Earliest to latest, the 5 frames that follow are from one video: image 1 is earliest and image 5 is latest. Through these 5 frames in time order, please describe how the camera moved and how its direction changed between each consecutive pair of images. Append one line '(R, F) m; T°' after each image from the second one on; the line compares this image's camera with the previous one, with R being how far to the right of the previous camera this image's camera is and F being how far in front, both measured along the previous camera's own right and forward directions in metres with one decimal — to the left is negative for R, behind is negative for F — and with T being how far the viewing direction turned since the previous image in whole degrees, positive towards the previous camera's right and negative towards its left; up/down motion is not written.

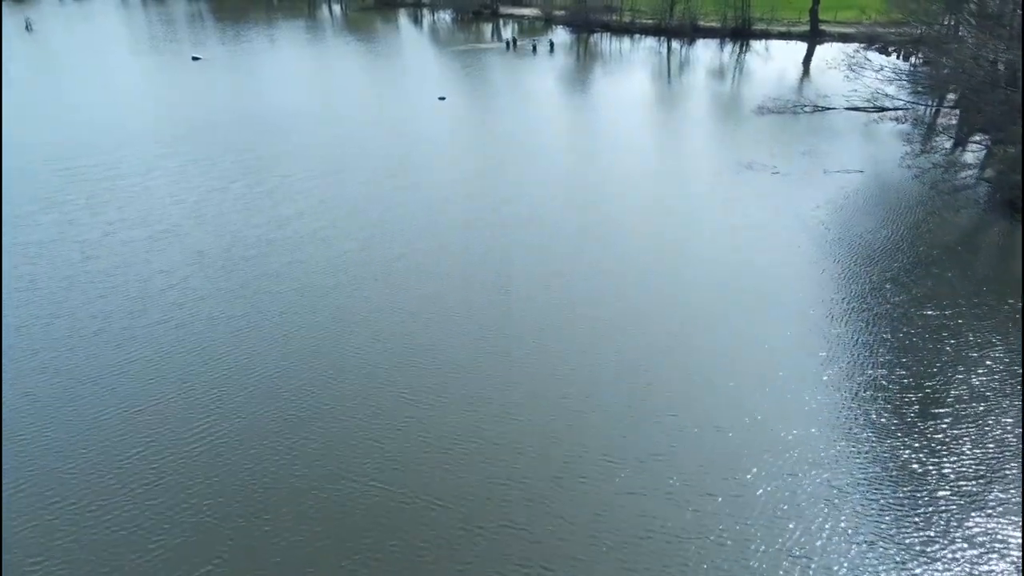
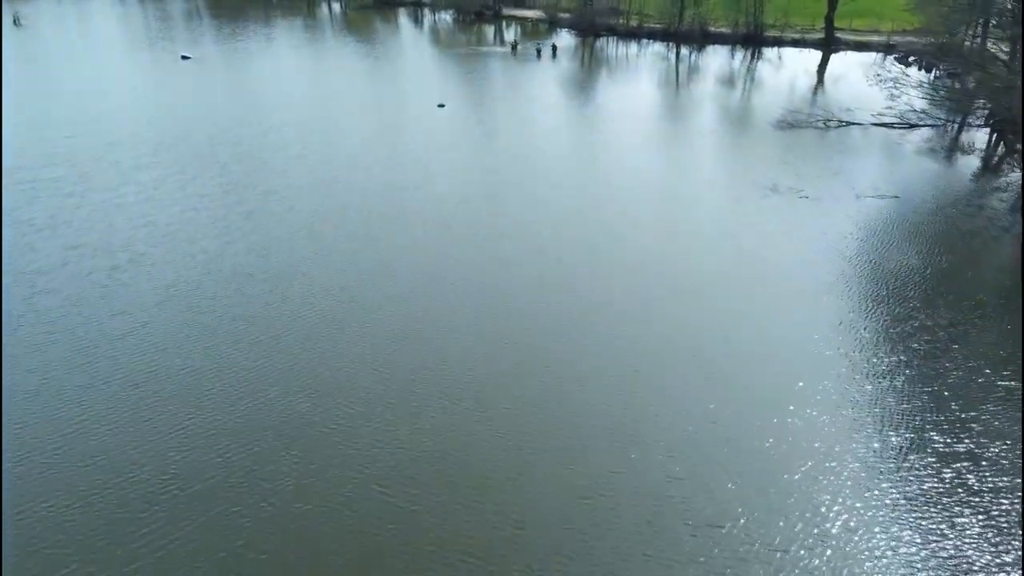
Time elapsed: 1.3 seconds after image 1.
(-0.1, +1.0) m; 0°
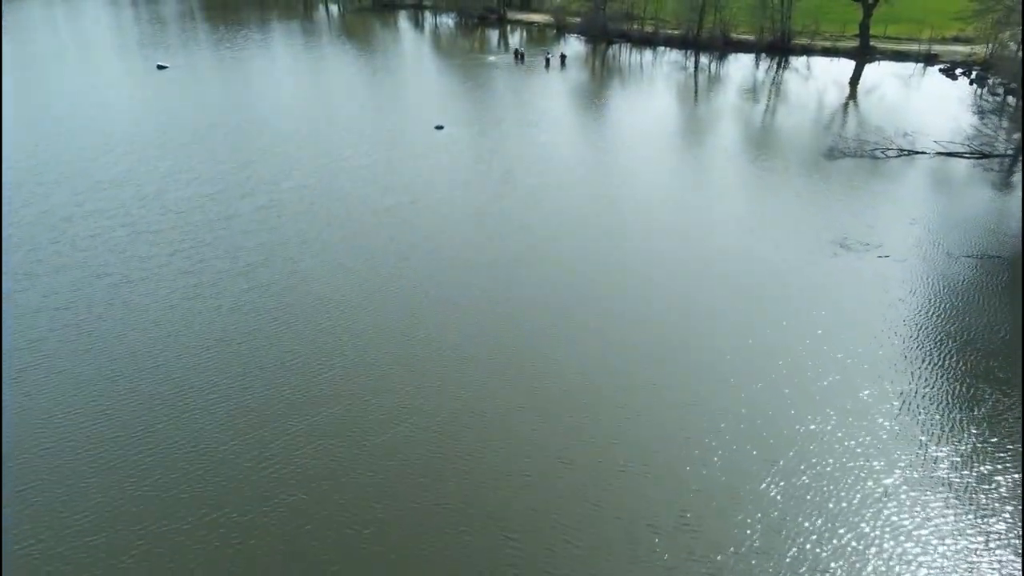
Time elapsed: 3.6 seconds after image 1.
(-0.1, +2.1) m; 0°
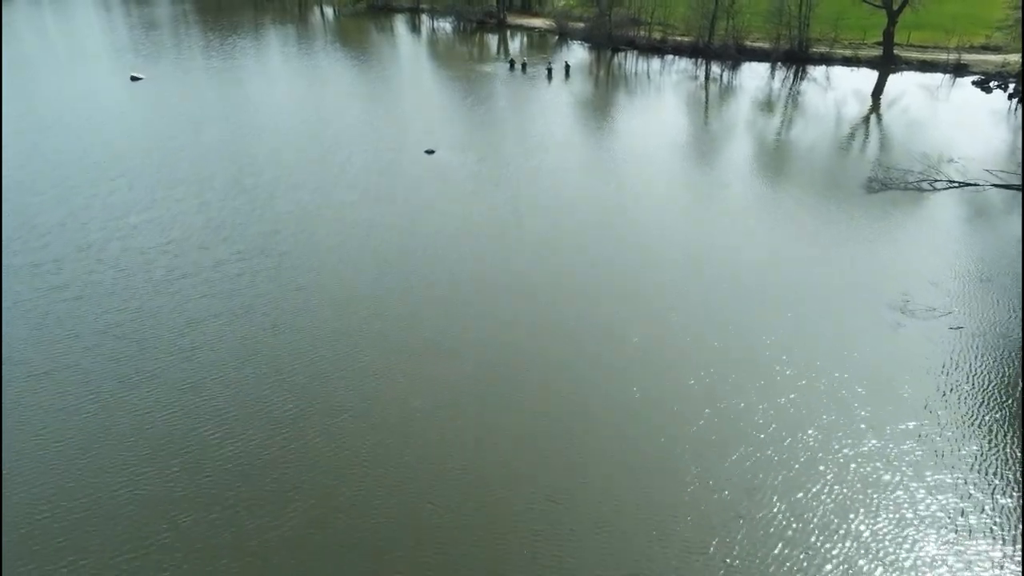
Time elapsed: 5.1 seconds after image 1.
(0.0, +1.6) m; 0°
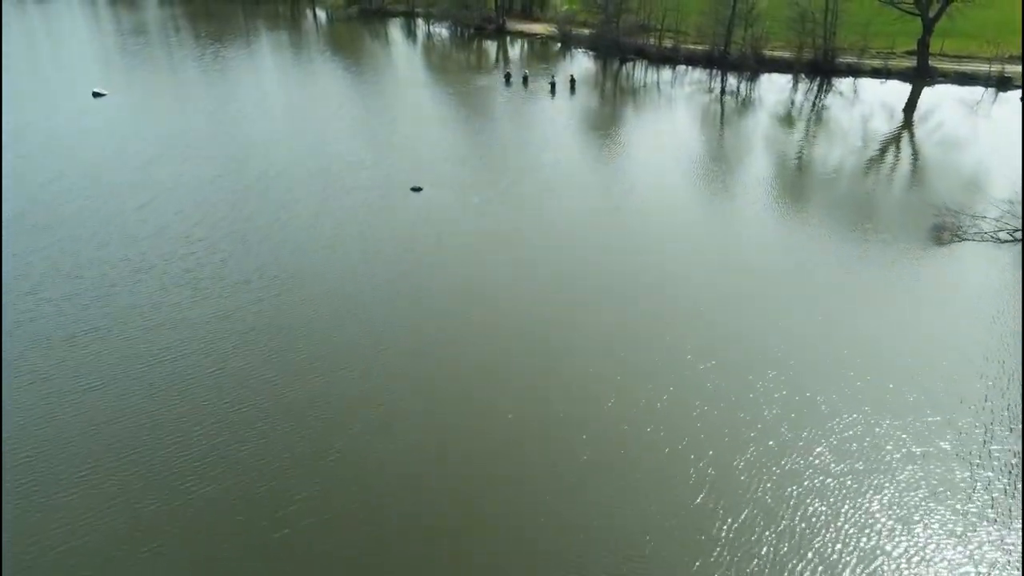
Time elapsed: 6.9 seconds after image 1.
(0.0, +1.9) m; 0°
